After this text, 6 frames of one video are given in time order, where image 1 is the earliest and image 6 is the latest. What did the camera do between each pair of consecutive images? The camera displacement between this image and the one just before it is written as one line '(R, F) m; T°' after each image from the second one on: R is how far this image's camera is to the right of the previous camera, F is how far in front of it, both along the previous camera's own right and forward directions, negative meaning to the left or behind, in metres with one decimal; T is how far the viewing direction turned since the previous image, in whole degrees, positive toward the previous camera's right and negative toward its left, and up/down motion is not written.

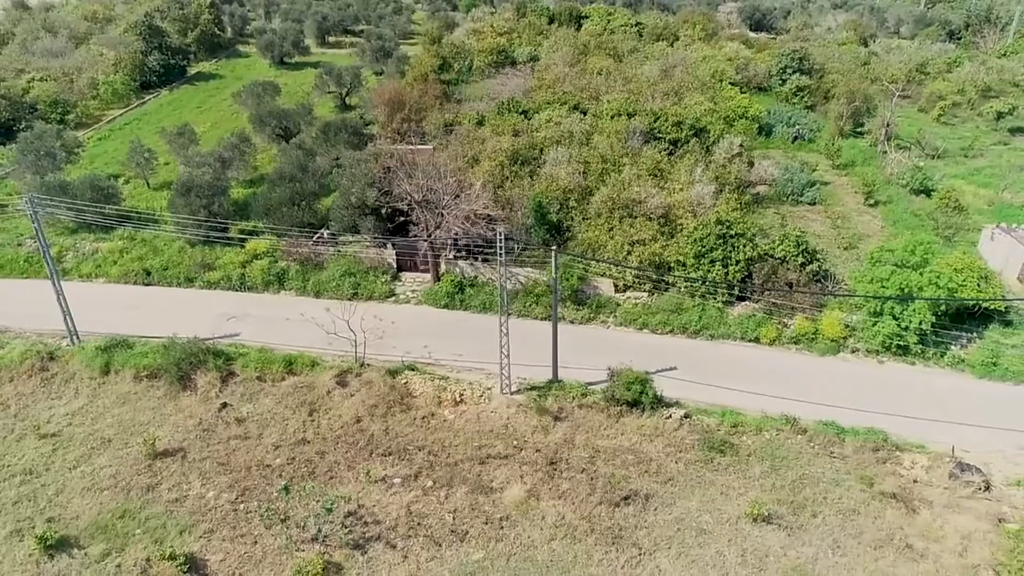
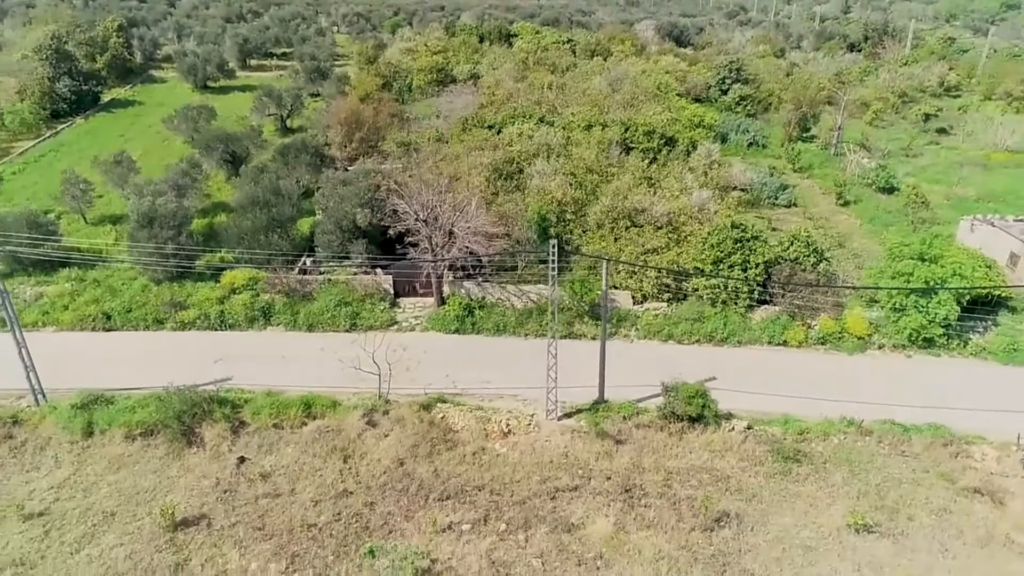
(-2.6, +1.3) m; +7°
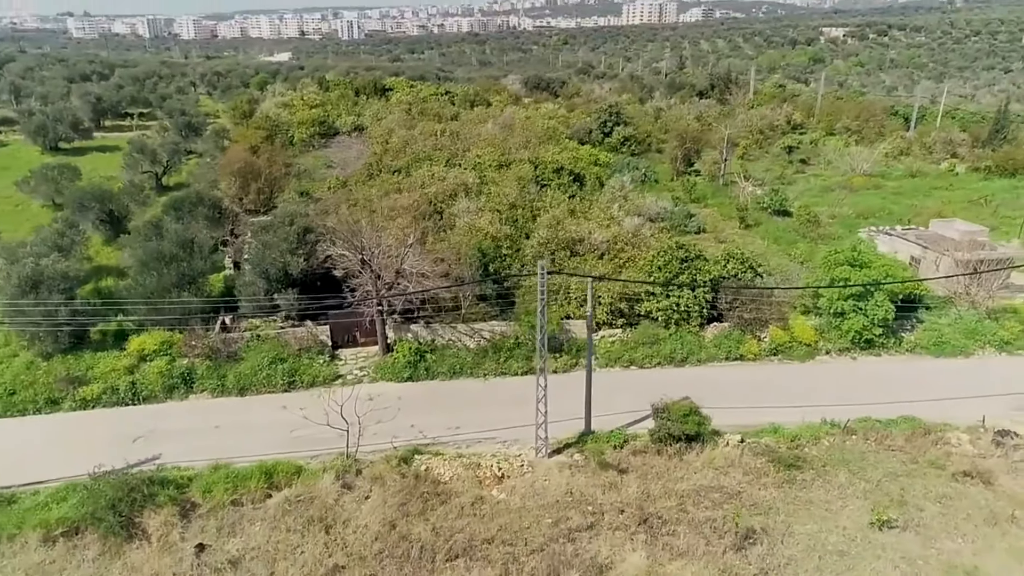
(-2.0, +1.1) m; +11°
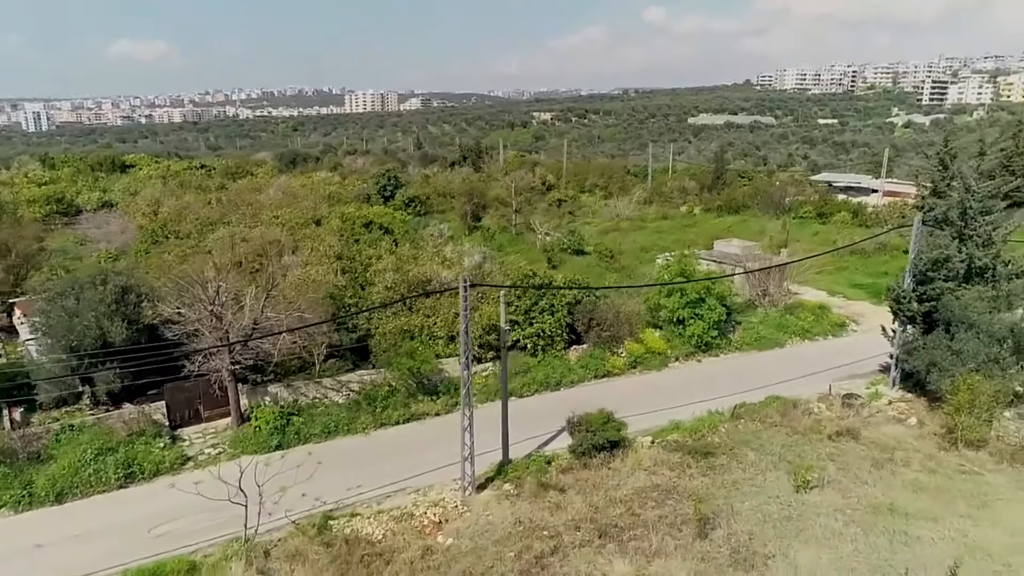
(-2.6, +1.3) m; +21°
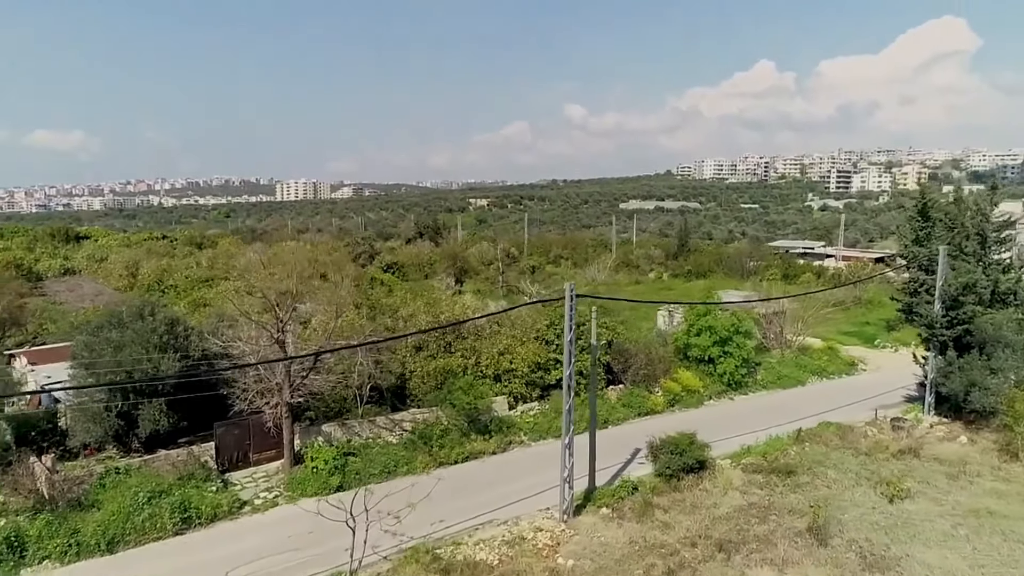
(-2.6, +0.4) m; +6°
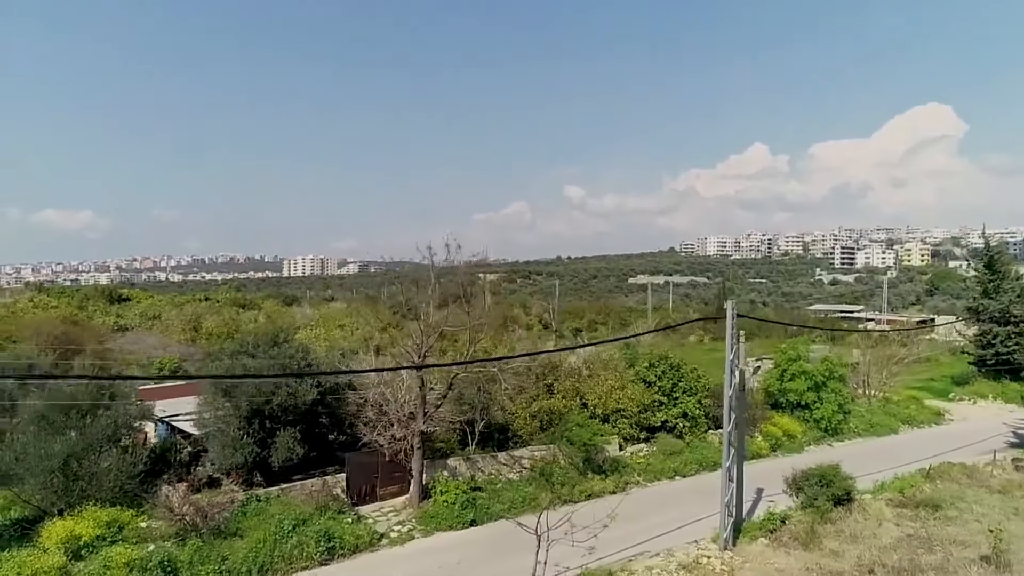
(-2.4, 0.0) m; 0°
